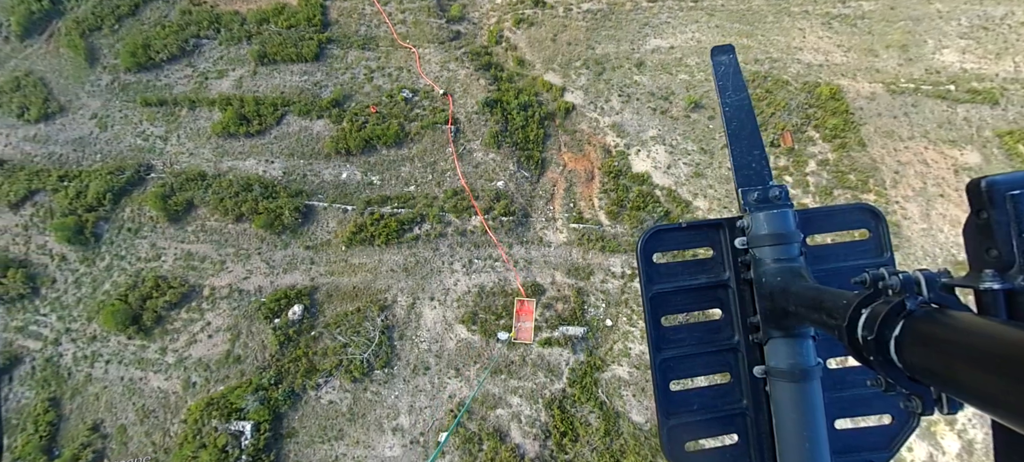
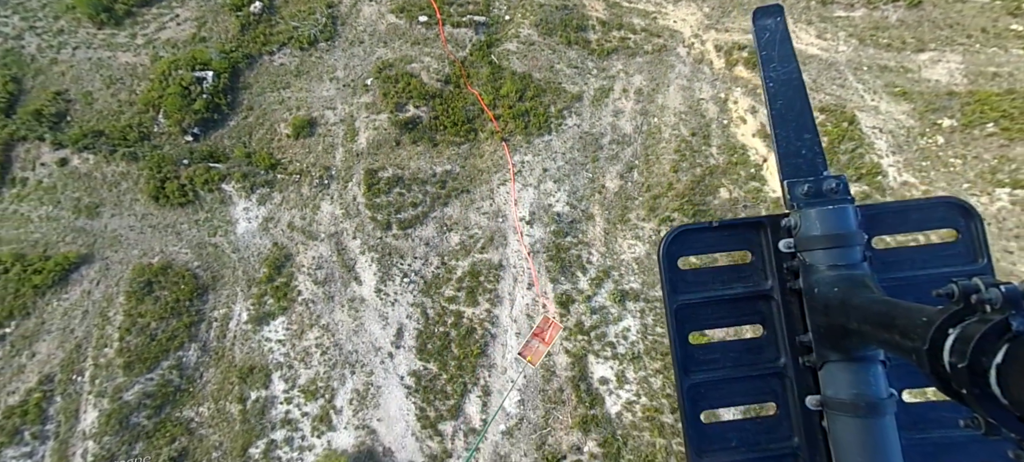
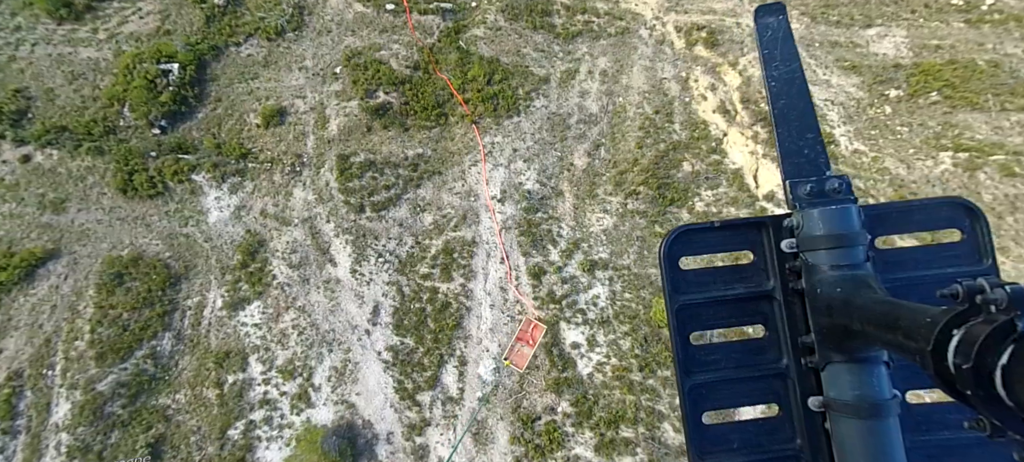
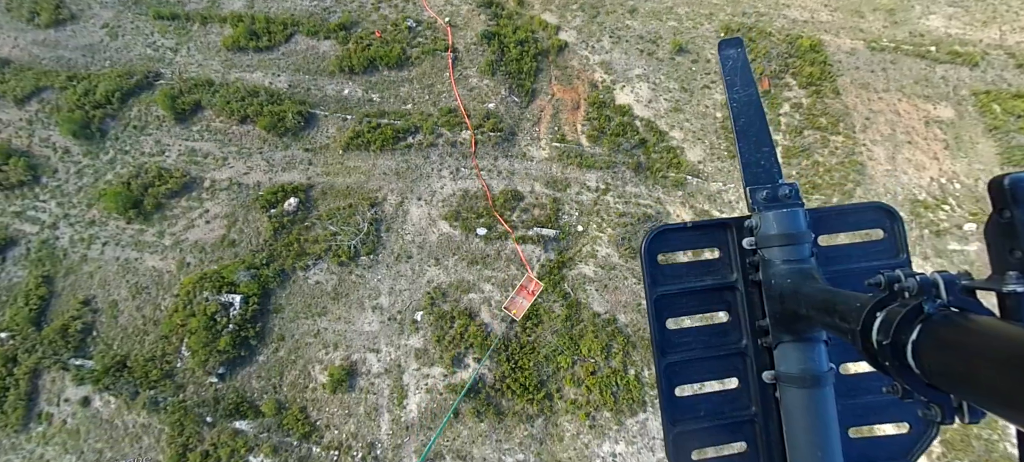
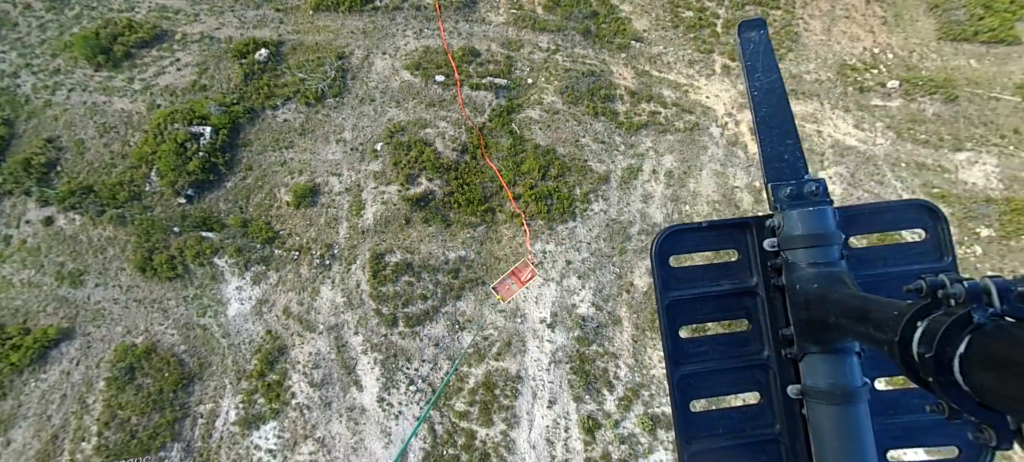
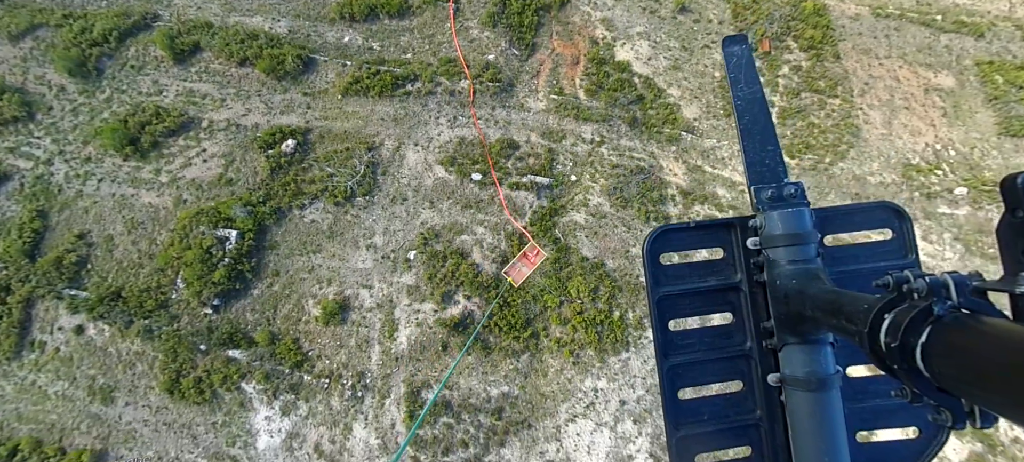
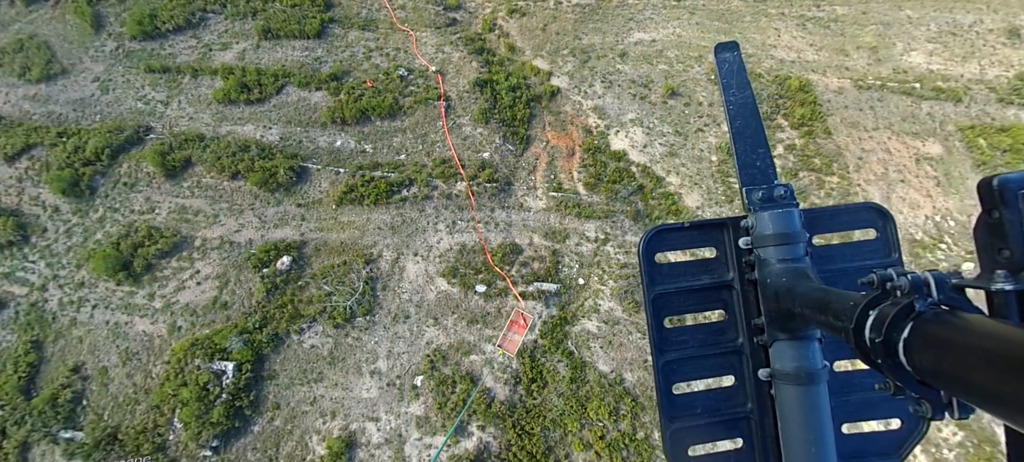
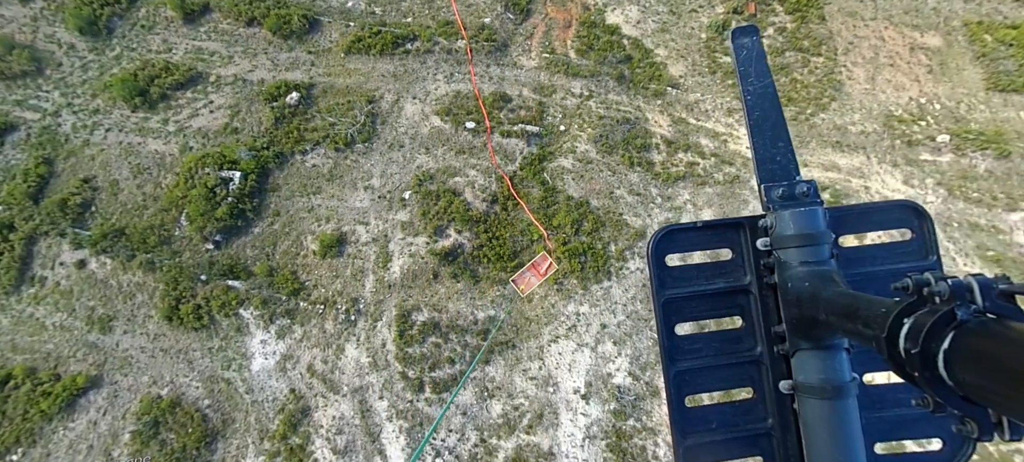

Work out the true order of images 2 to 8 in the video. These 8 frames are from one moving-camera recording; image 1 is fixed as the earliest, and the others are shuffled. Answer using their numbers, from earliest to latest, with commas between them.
7, 4, 6, 8, 5, 2, 3
